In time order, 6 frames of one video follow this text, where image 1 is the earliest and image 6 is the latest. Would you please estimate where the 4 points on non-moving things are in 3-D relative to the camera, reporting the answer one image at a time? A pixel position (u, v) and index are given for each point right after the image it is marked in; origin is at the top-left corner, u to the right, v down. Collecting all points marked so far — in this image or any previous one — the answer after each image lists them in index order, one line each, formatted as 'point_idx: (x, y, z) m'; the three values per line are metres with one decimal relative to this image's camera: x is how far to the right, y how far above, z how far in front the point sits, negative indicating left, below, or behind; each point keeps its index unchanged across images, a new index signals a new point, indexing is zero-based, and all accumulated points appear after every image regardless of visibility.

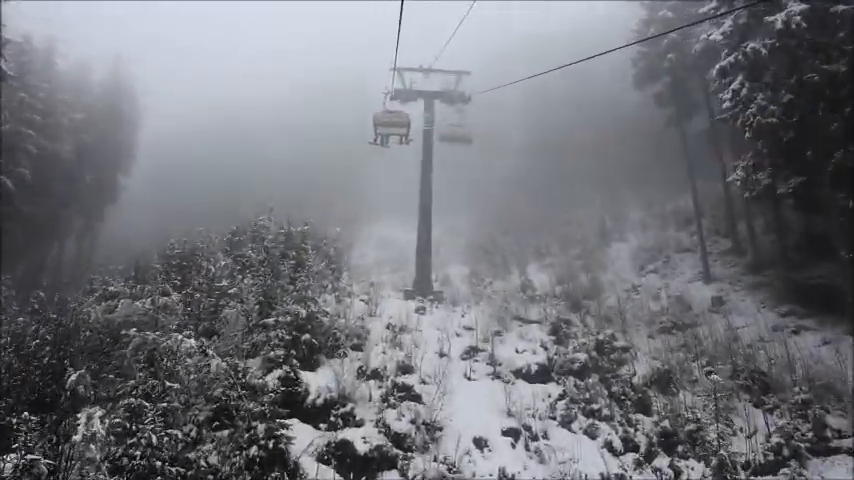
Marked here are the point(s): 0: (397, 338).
0: (-0.4, -1.2, +10.9) m
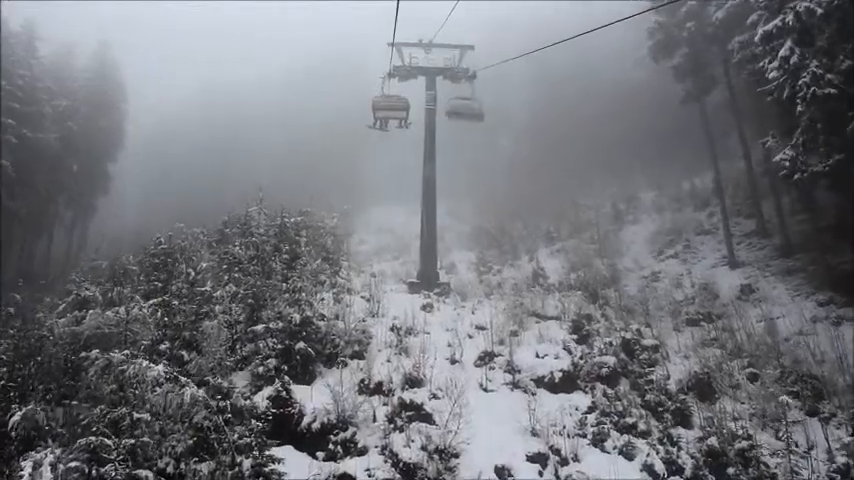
0: (-0.3, -1.1, +9.7) m
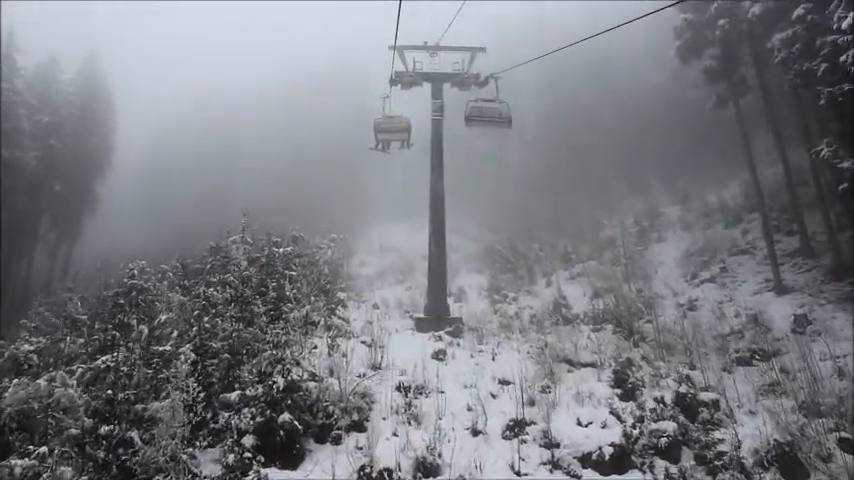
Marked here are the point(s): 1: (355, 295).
0: (-0.1, -1.4, +7.9) m
1: (-1.4, -1.1, +17.5) m
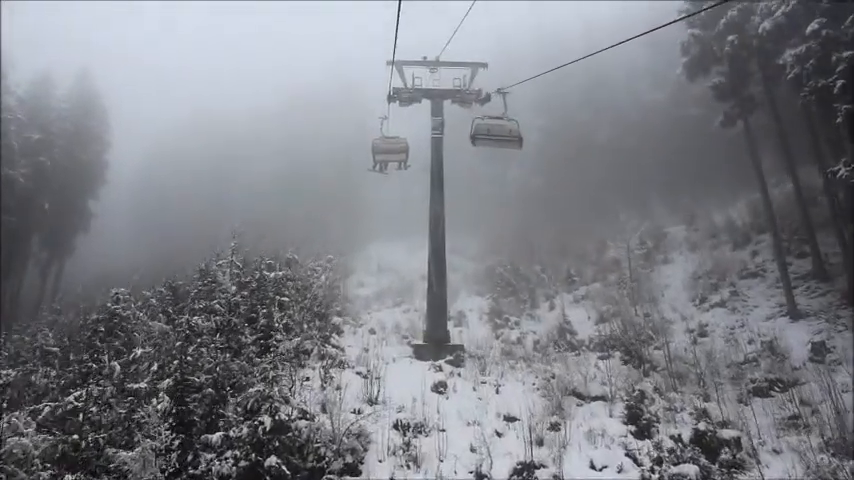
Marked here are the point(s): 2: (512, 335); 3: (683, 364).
0: (-0.1, -1.7, +7.3) m
1: (-1.4, -1.5, +16.9) m
2: (+1.4, -1.6, +15.3) m
3: (+3.3, -1.6, +12.0) m
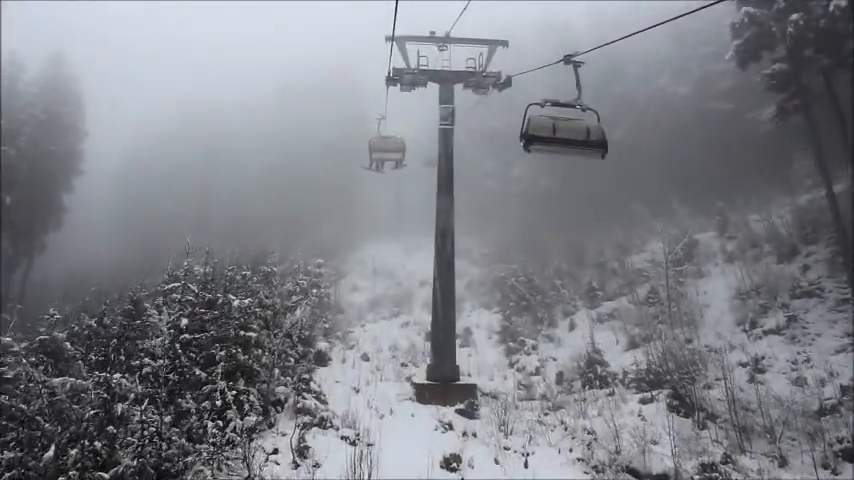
0: (-0.1, -1.9, +5.0) m
1: (-1.4, -1.6, +14.6) m
2: (+1.4, -1.7, +13.0) m
3: (+3.4, -1.8, +9.7) m
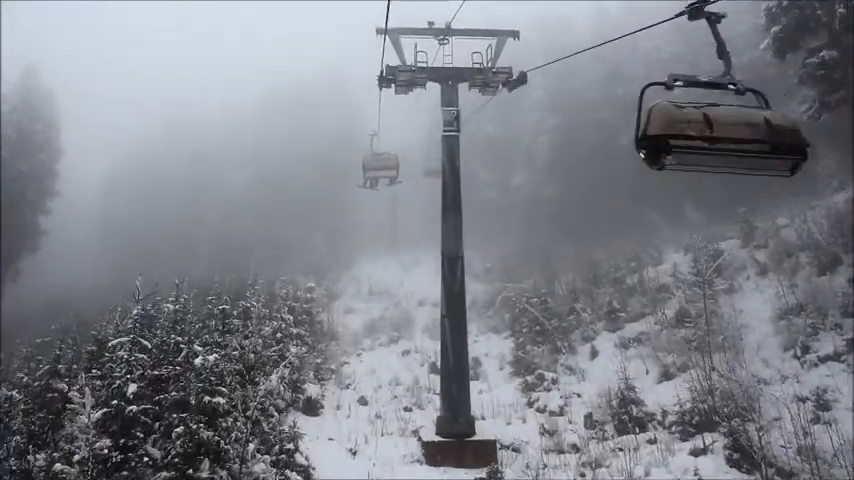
0: (+0.1, -2.1, +3.4) m
1: (-1.3, -1.9, +13.0) m
2: (+1.5, -2.0, +11.4) m
3: (+3.5, -2.0, +8.1) m
